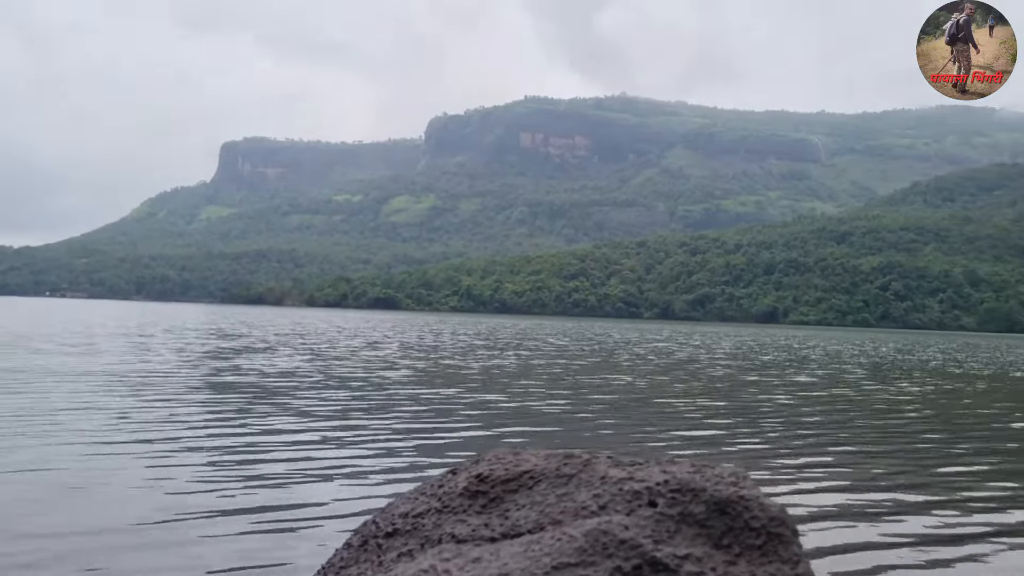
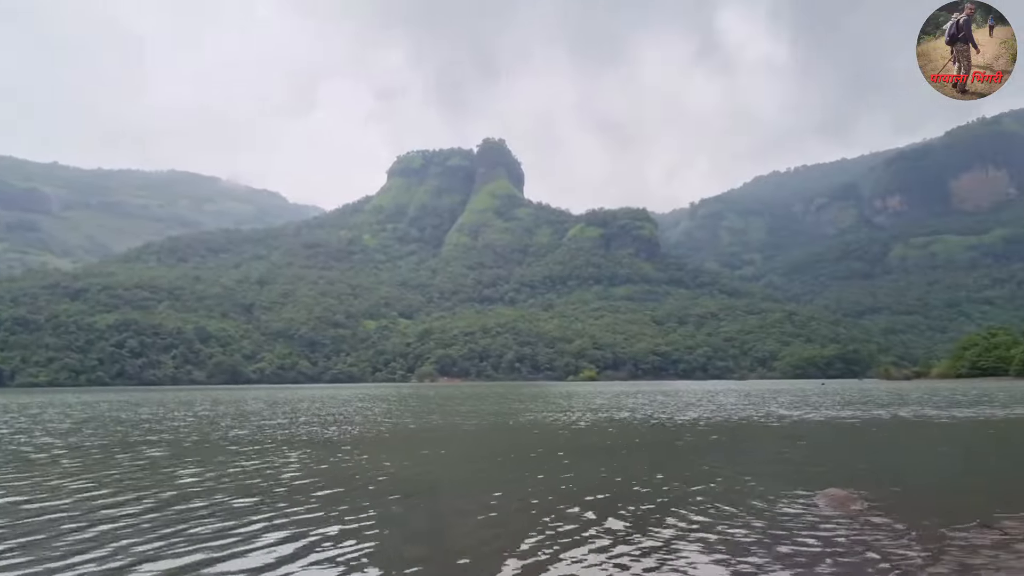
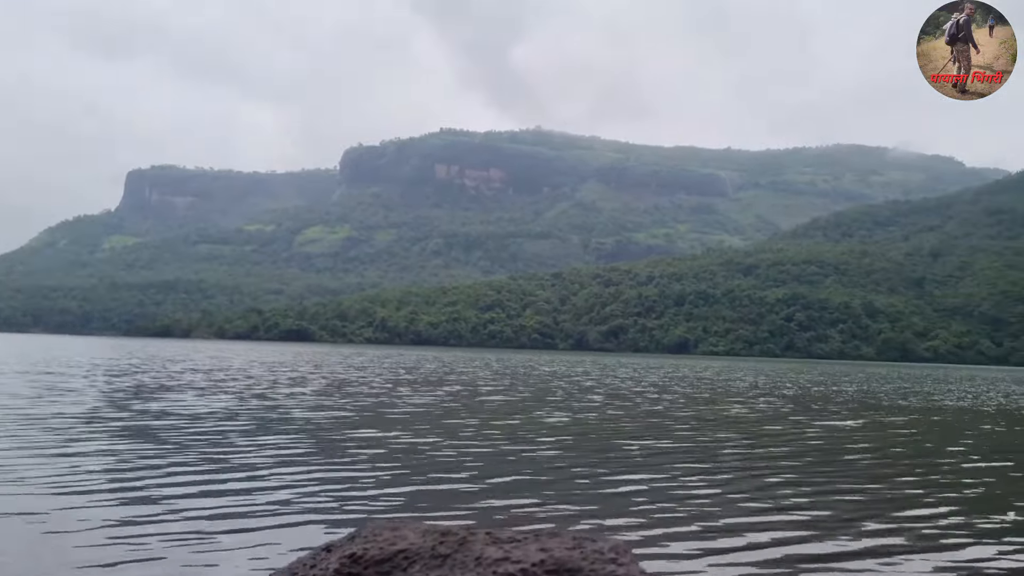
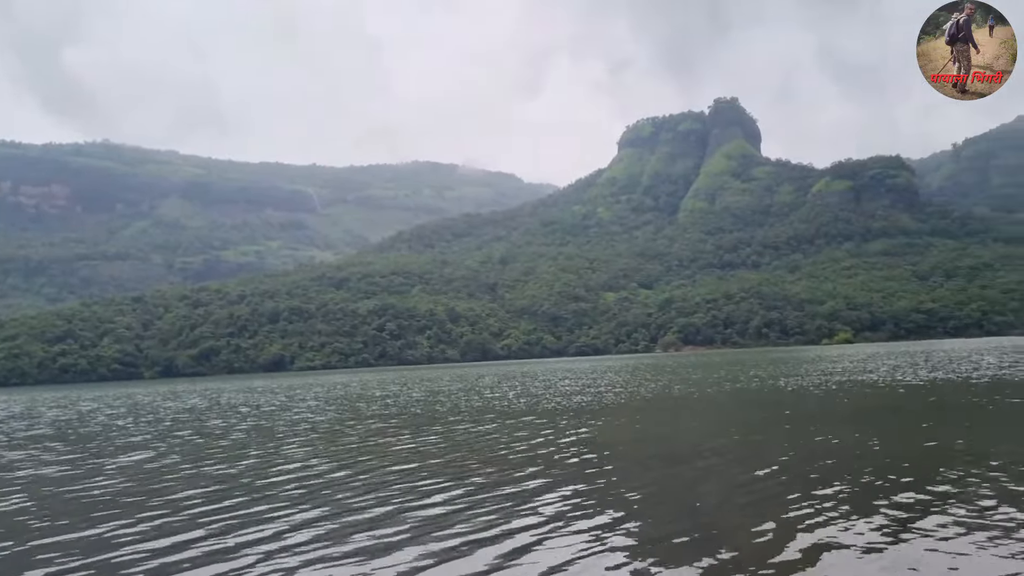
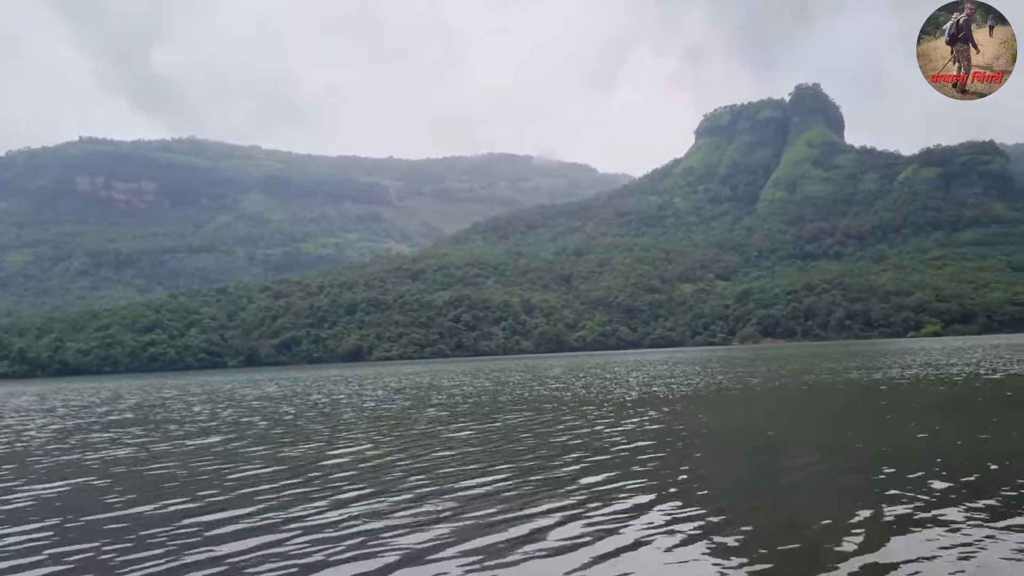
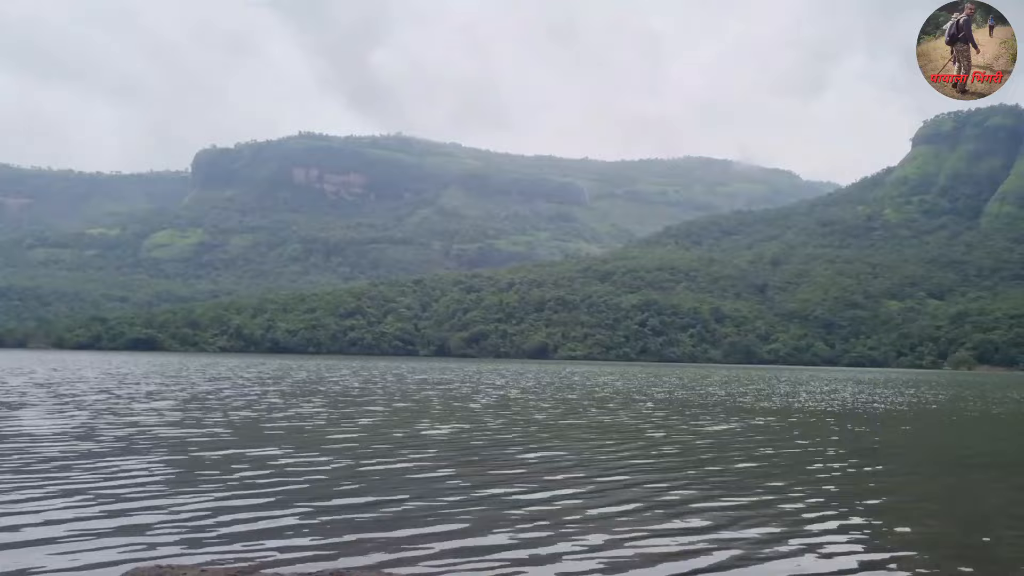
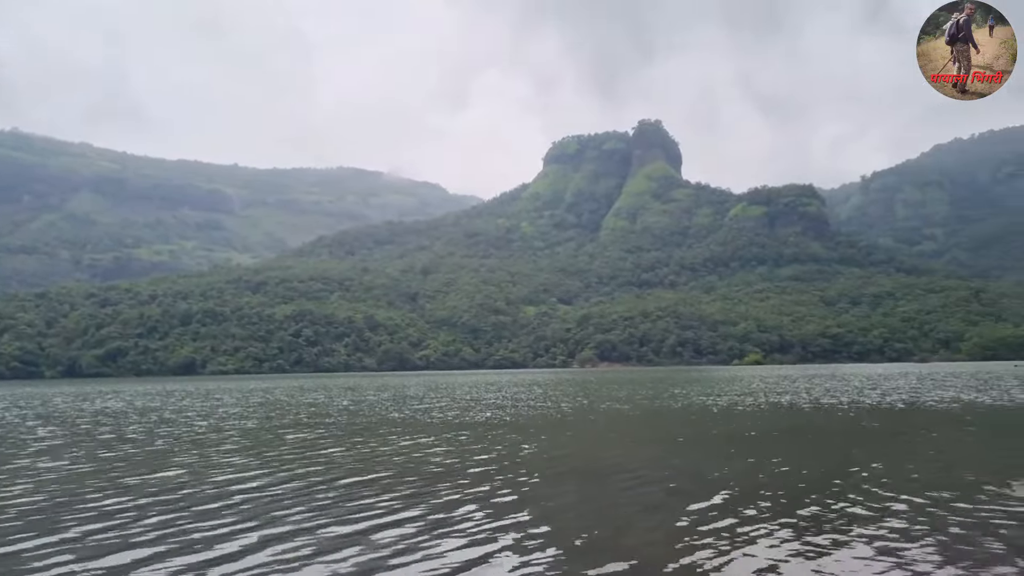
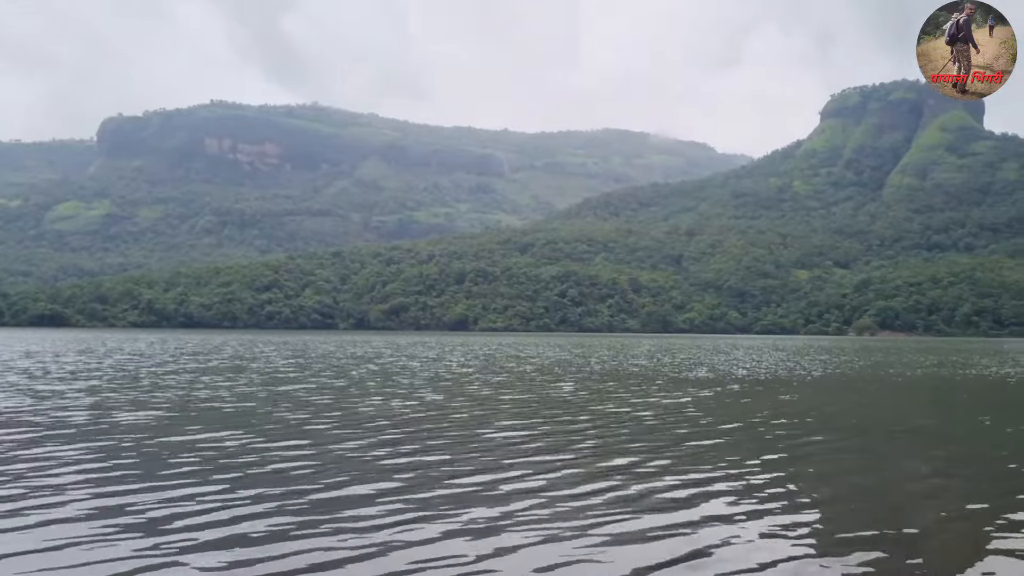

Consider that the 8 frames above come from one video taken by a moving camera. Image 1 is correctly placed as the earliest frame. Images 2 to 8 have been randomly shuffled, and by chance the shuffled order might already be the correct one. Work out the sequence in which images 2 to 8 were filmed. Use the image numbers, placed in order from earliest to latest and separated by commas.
3, 6, 8, 5, 4, 7, 2
